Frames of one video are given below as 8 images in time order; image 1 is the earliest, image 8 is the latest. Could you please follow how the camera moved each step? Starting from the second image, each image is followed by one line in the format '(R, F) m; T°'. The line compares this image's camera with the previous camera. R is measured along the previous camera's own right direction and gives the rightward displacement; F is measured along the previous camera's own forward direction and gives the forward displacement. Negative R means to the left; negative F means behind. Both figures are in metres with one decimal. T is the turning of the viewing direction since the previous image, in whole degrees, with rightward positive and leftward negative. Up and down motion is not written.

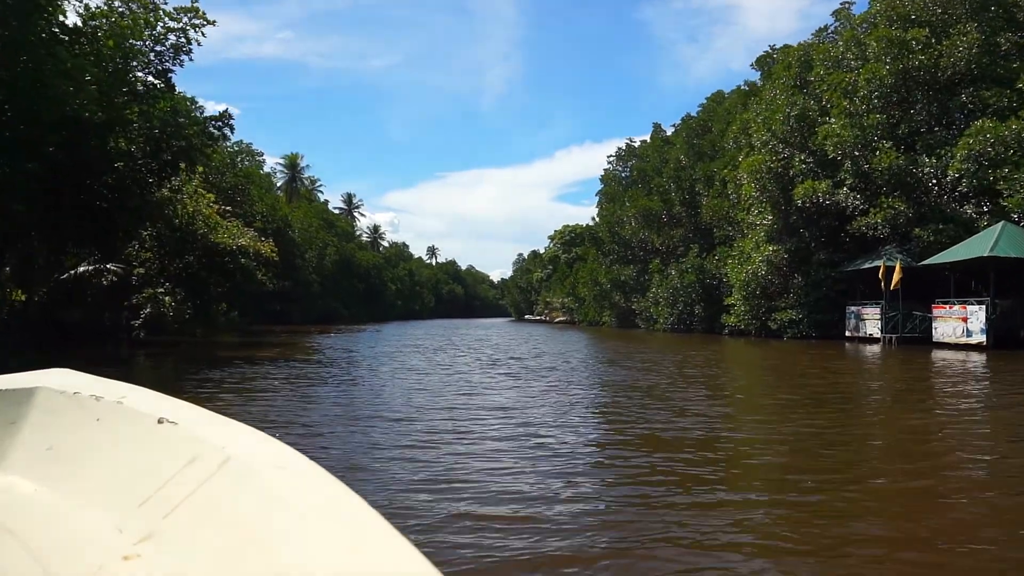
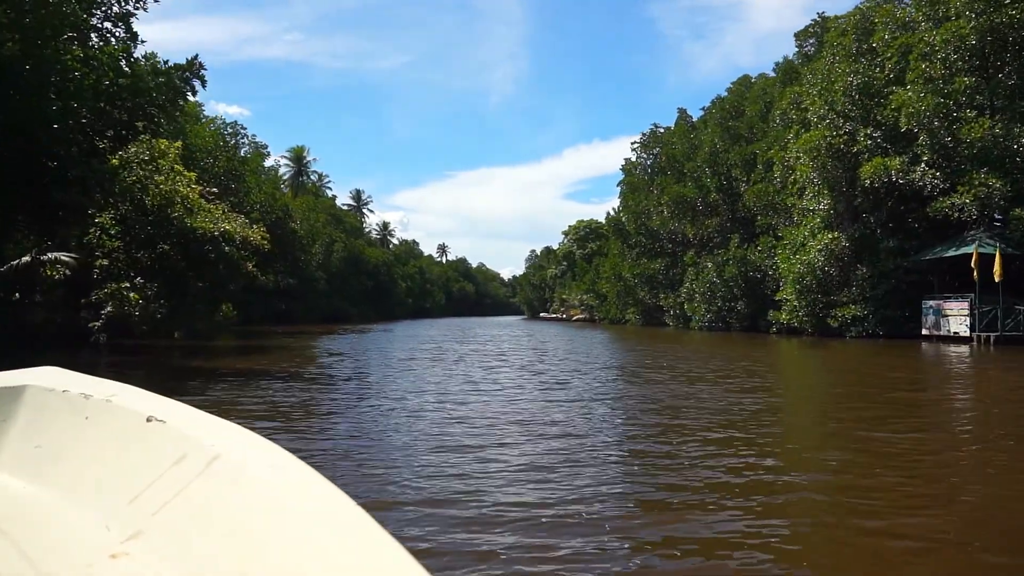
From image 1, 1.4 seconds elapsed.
(-0.5, +2.7) m; -1°
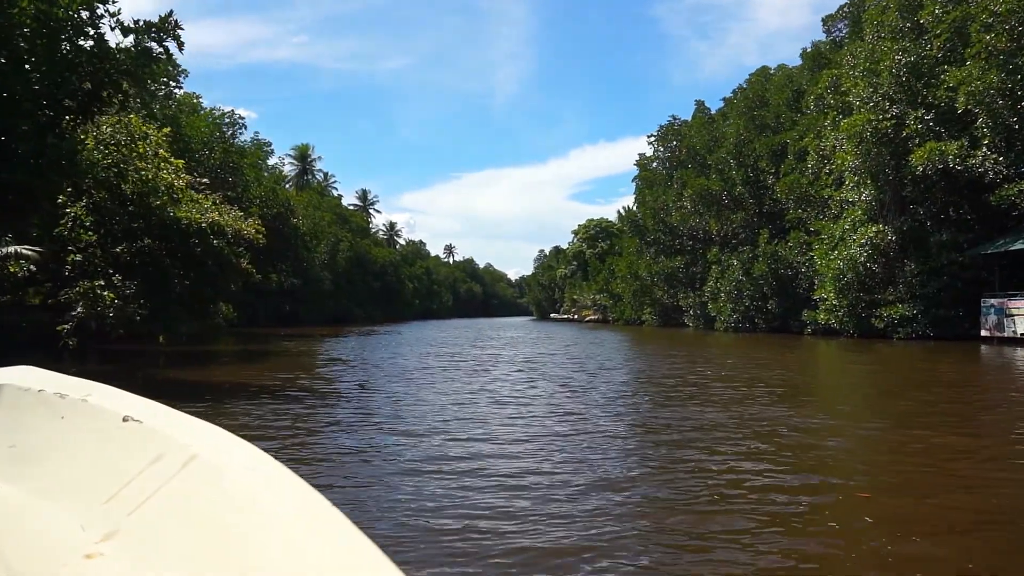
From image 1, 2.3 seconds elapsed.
(-0.3, +1.6) m; -1°
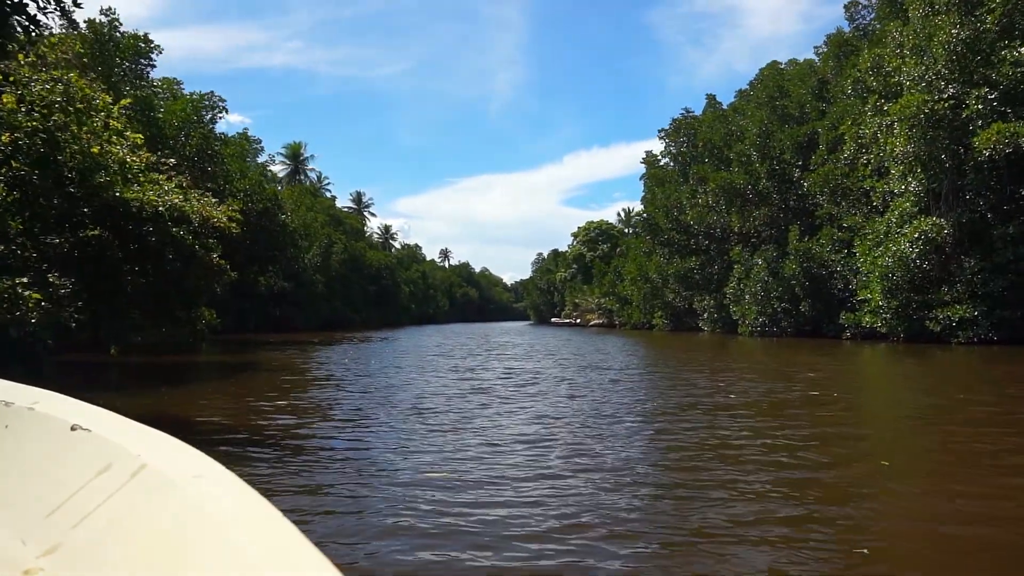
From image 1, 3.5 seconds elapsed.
(-0.4, +2.2) m; 0°
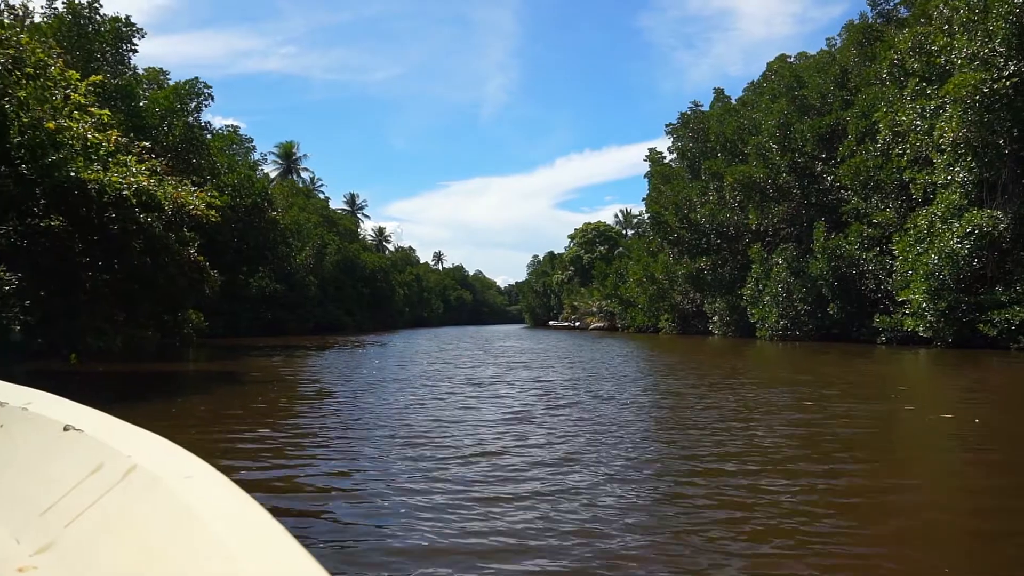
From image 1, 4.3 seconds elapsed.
(-0.5, +1.6) m; +1°
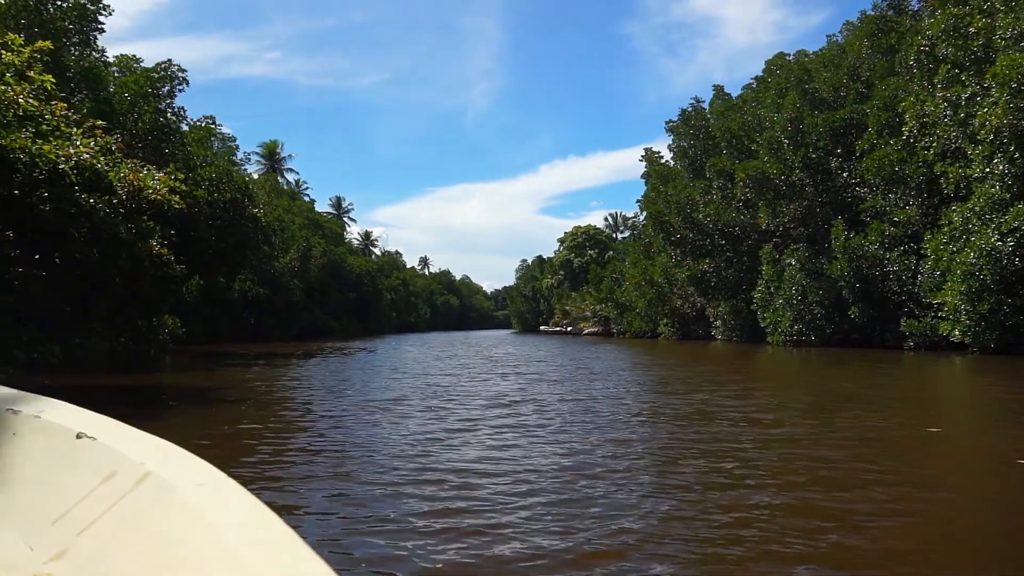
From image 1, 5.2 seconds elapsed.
(-0.4, +1.5) m; +1°
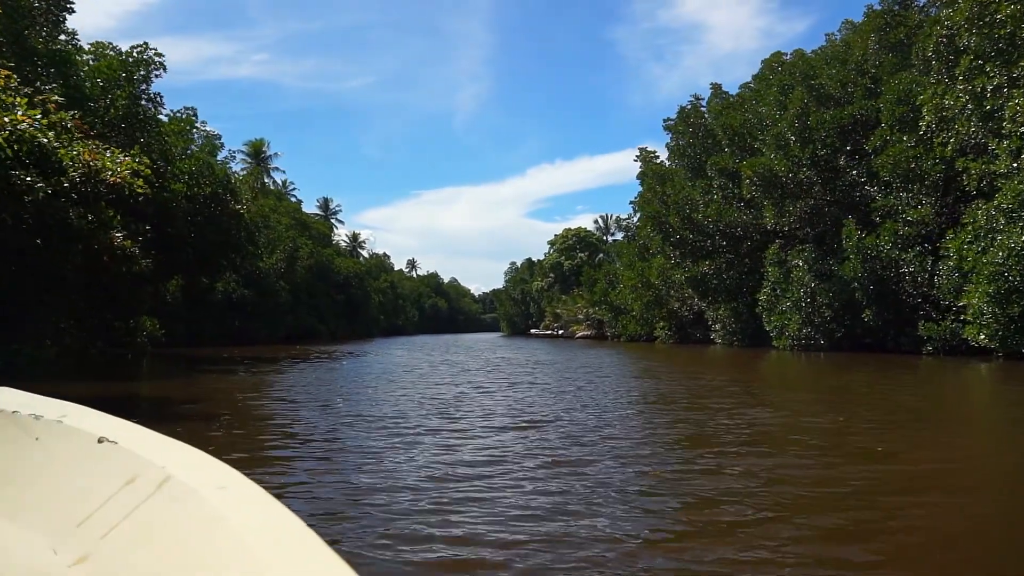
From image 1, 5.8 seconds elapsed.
(-0.3, +1.1) m; +1°
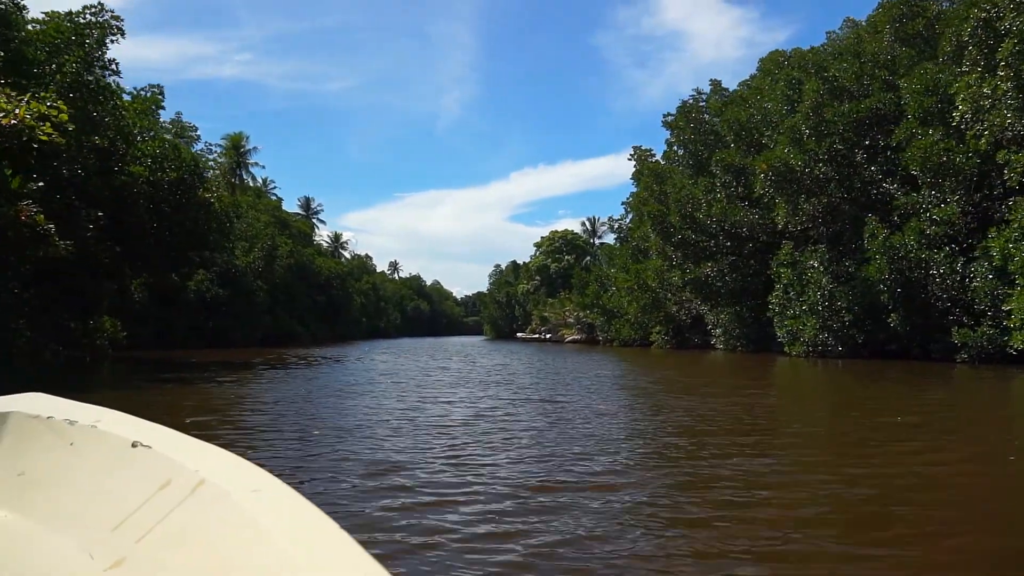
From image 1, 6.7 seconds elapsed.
(-0.4, +1.7) m; +1°
